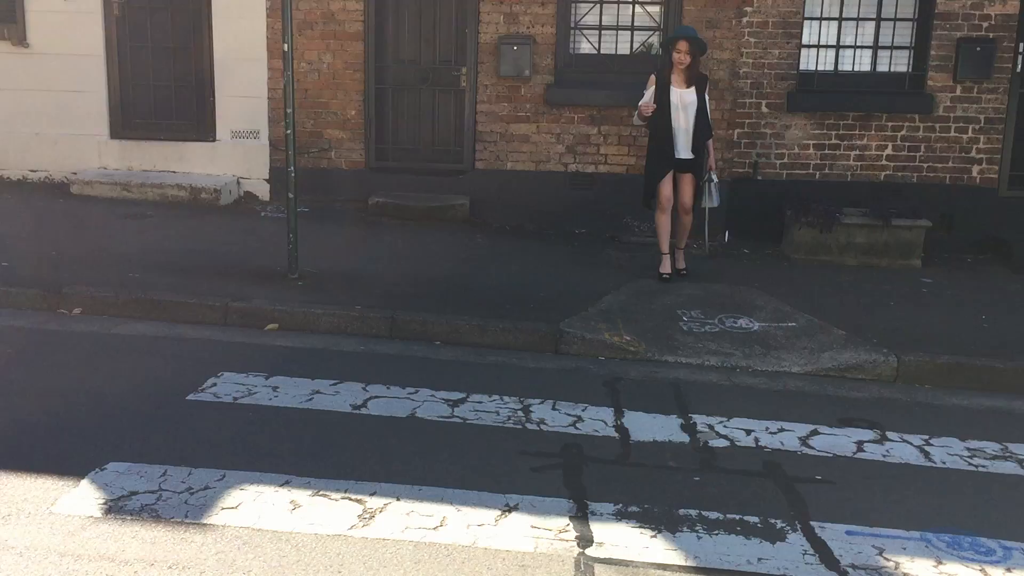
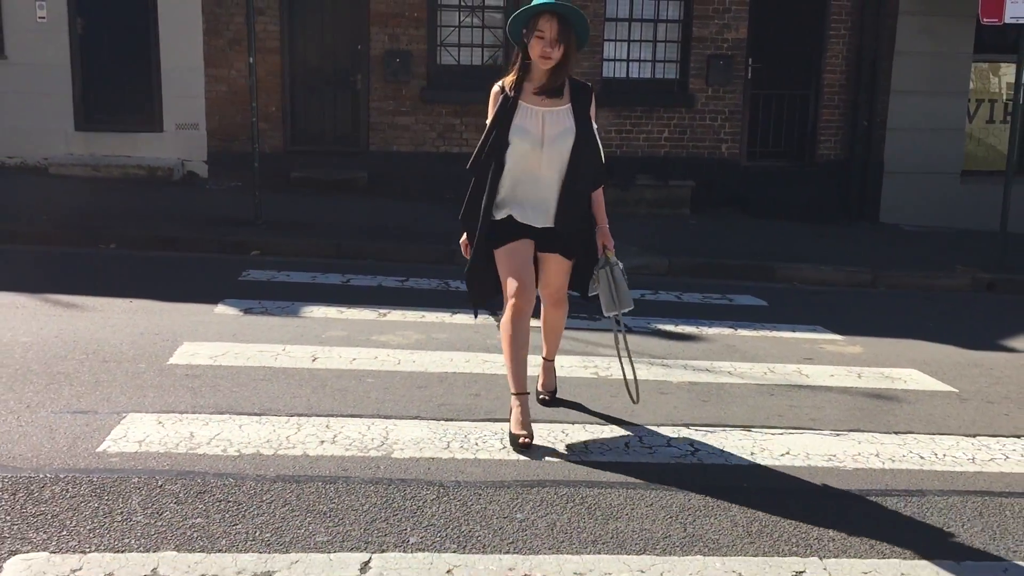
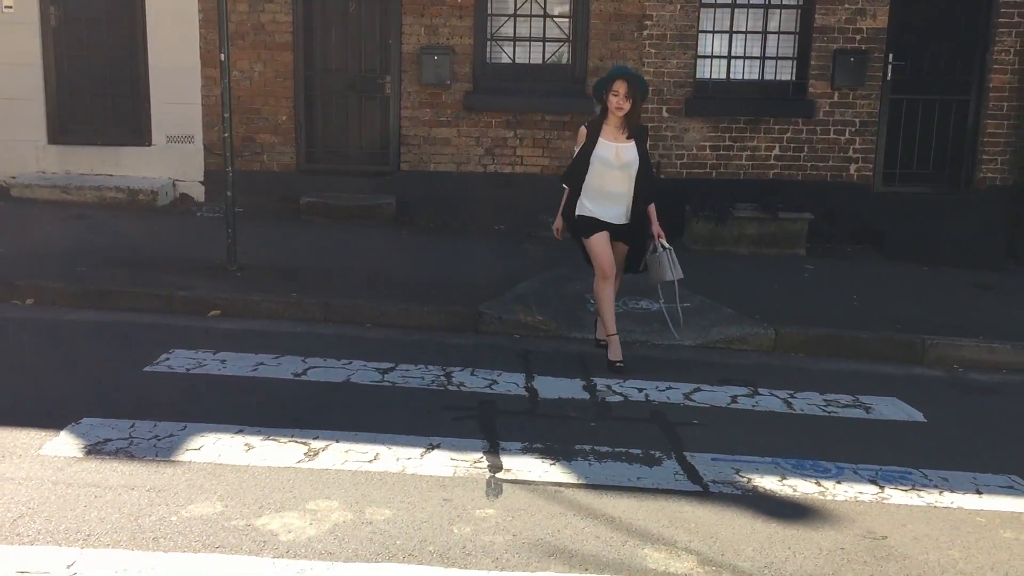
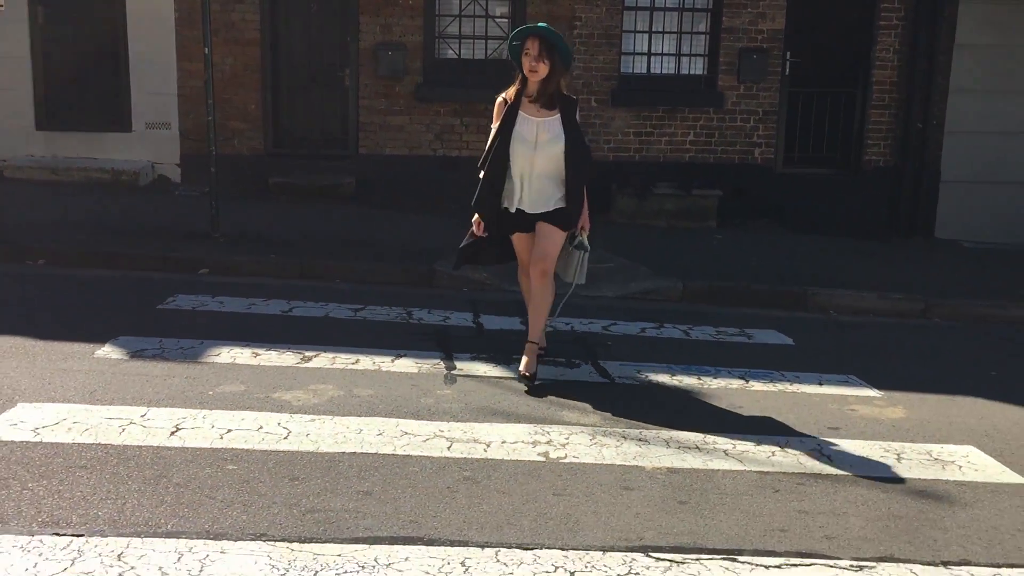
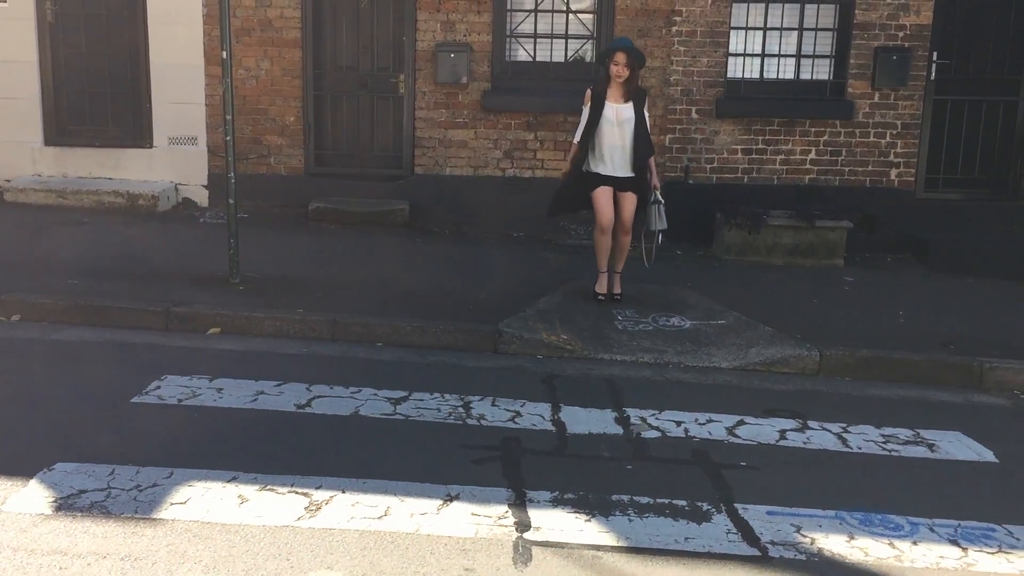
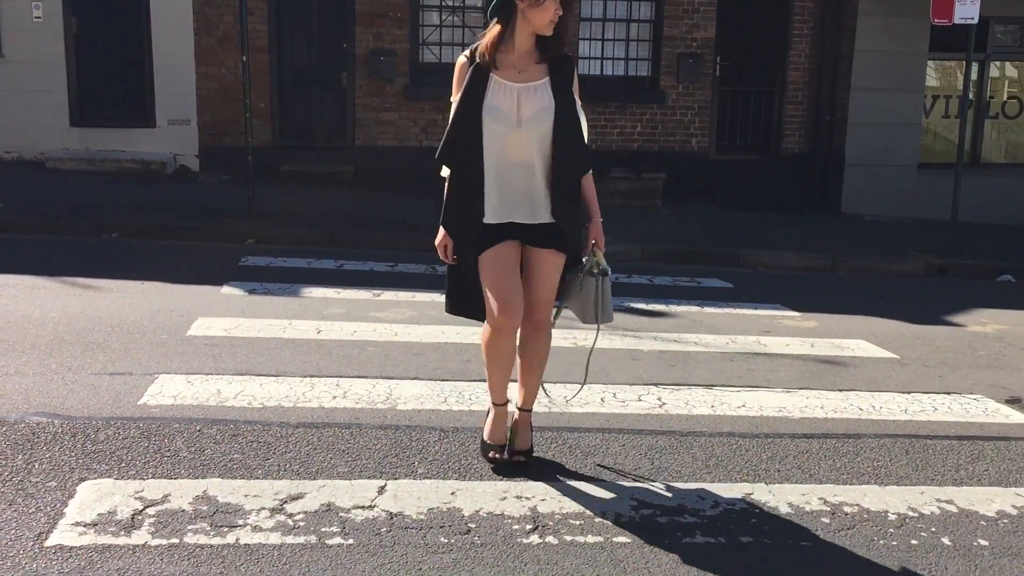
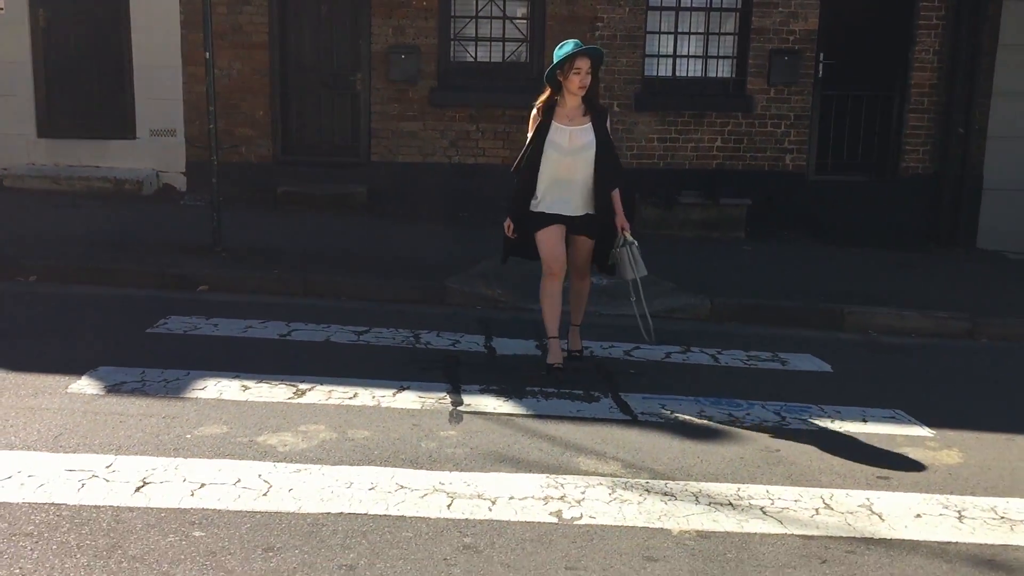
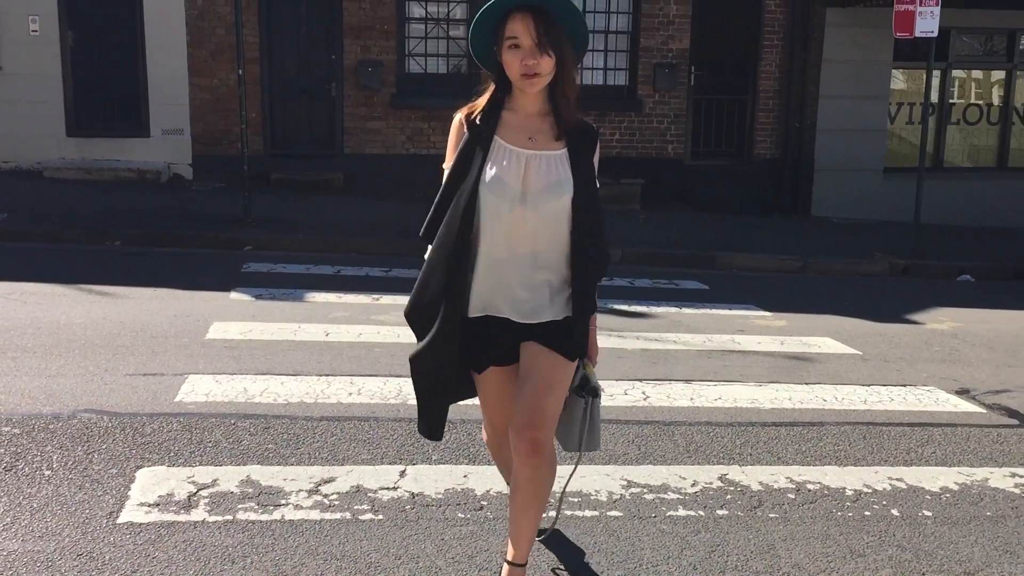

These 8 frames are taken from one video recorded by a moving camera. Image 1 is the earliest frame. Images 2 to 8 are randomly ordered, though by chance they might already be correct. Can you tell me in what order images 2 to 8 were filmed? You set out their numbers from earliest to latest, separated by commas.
5, 3, 7, 4, 2, 6, 8
